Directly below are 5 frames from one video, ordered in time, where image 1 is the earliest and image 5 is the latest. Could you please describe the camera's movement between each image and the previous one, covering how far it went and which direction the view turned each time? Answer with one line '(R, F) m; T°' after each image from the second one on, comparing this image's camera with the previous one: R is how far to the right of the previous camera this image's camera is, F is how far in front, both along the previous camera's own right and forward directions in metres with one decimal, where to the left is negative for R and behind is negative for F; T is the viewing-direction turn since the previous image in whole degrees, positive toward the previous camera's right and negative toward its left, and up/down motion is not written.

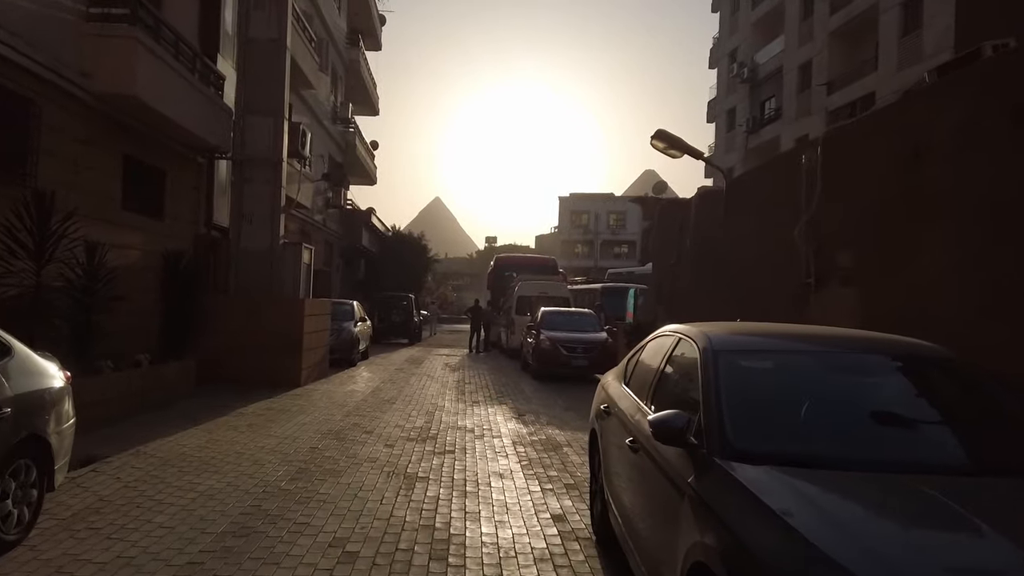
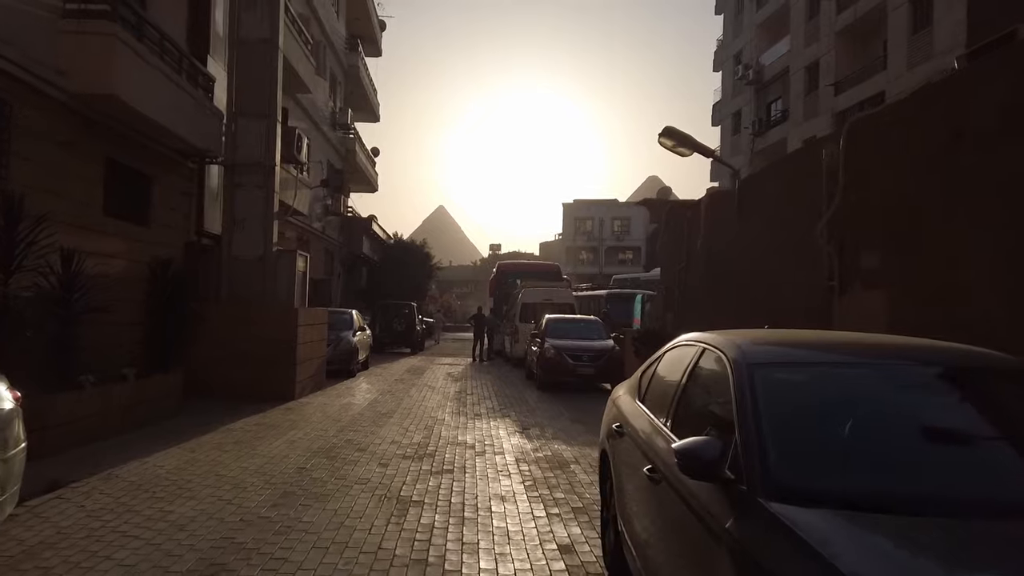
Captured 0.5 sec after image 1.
(0.0, +0.6) m; 0°
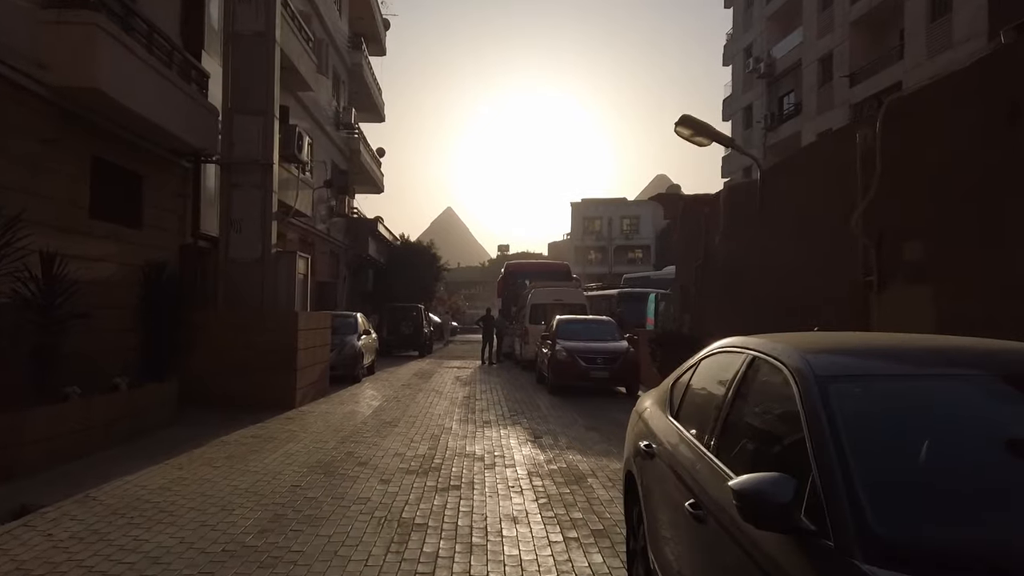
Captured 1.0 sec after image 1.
(0.0, +0.7) m; -1°
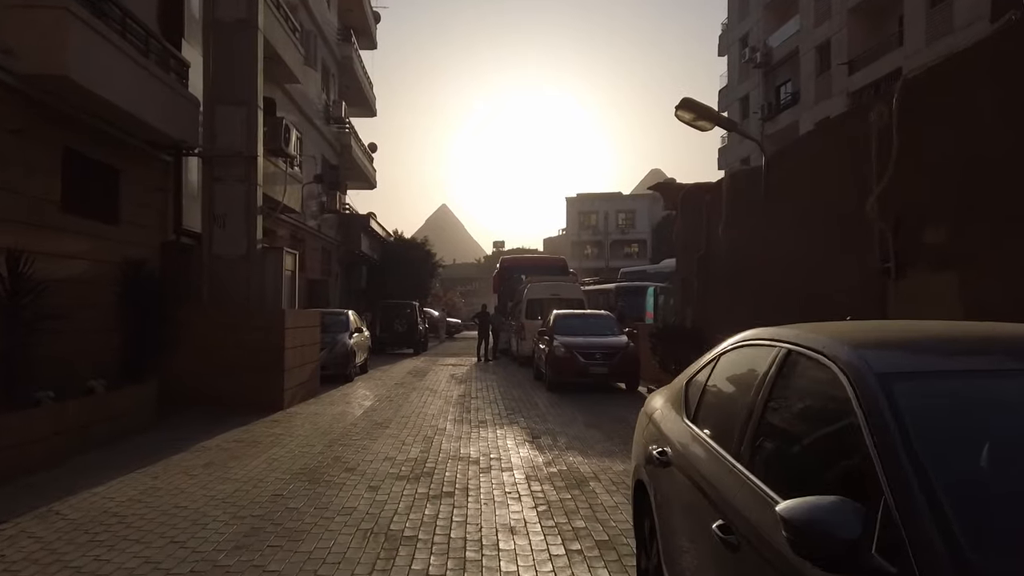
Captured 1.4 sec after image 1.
(0.0, +0.5) m; 0°
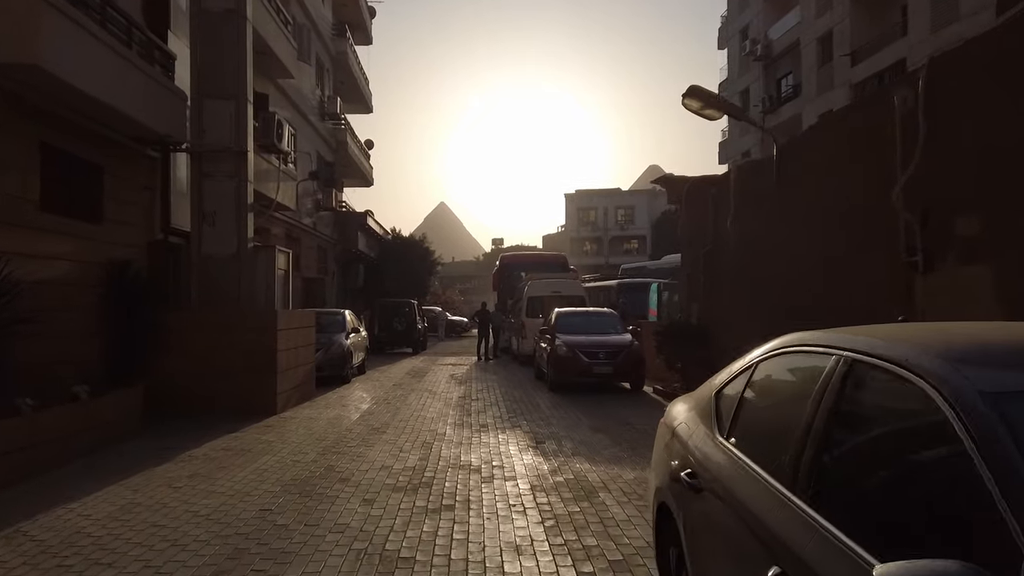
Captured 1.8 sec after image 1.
(0.0, +0.5) m; 0°
